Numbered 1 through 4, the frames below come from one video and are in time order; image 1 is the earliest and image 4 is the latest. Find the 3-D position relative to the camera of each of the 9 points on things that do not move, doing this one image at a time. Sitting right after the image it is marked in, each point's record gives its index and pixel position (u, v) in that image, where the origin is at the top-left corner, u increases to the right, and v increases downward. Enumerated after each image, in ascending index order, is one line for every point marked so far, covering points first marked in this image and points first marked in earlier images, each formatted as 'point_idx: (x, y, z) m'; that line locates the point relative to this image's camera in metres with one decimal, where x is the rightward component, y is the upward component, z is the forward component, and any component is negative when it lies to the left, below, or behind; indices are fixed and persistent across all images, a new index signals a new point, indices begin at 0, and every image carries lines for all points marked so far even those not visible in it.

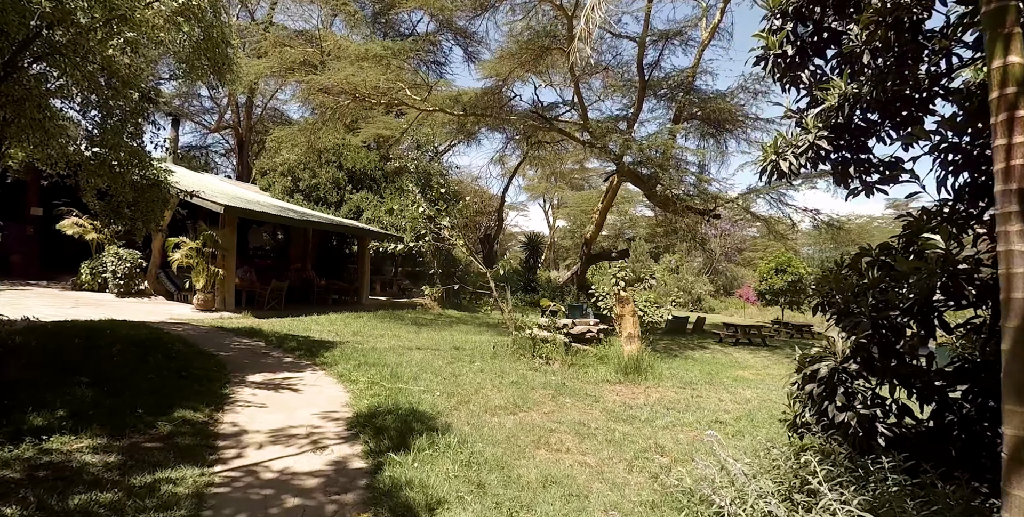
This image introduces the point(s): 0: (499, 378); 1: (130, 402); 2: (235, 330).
0: (-0.2, -1.3, +6.7) m
1: (-2.8, -1.1, +4.3) m
2: (-4.3, -1.1, +9.3) m
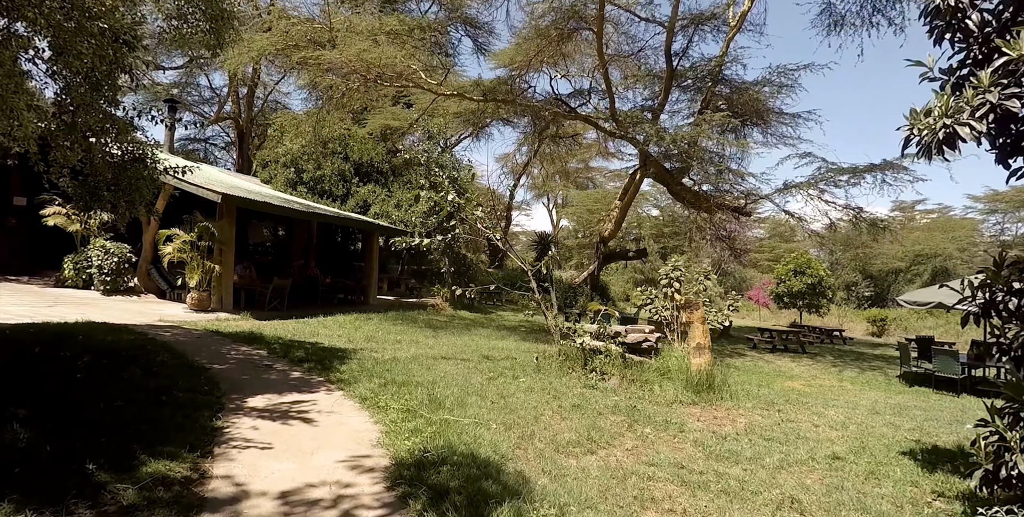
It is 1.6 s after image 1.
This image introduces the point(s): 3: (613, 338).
0: (+0.4, -1.3, +5.4) m
1: (-2.2, -1.0, +3.1) m
2: (-3.7, -1.0, +8.0) m
3: (+1.2, -0.9, +7.2) m
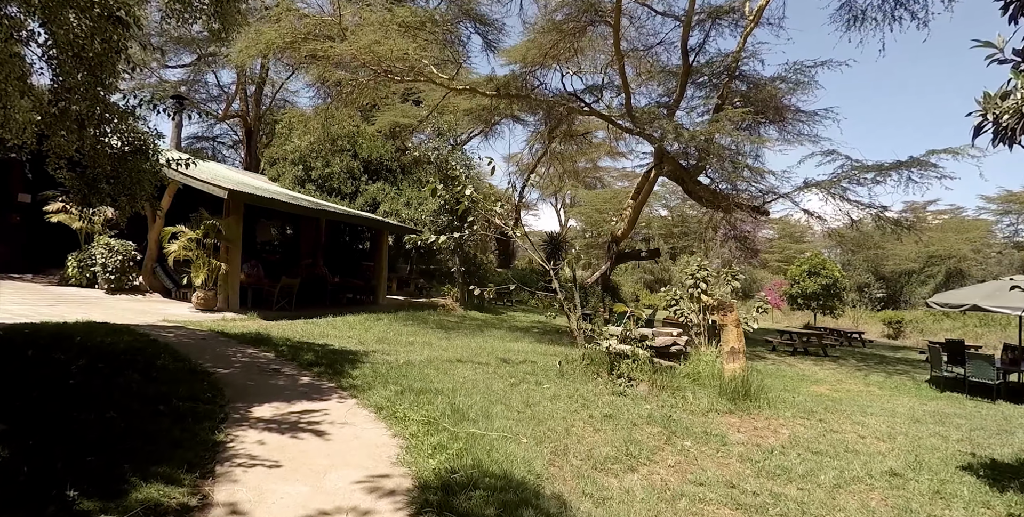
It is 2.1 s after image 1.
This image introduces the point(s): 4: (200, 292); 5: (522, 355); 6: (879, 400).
0: (+0.6, -1.3, +5.0) m
1: (-2.0, -1.0, +2.7) m
2: (-3.5, -1.0, +7.7) m
3: (+1.4, -0.9, +6.8) m
4: (-5.8, -0.6, +11.1) m
5: (+0.1, -1.4, +8.5) m
6: (+5.8, -2.2, +9.5) m
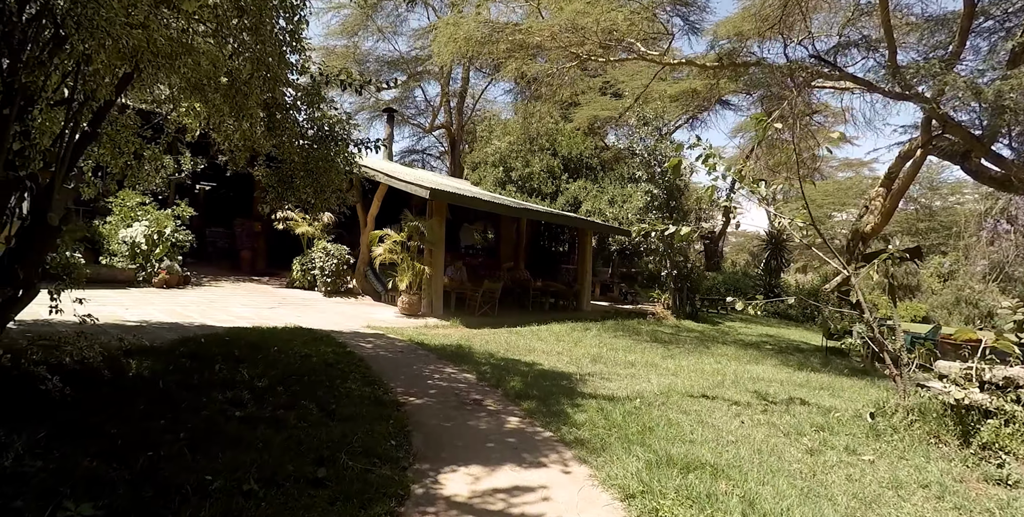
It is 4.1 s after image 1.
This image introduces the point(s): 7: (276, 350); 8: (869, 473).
0: (+2.2, -1.3, +3.0) m
1: (-1.0, -1.0, +1.6) m
2: (-0.8, -1.0, +6.7) m
3: (+3.5, -0.9, +4.3) m
4: (-1.9, -0.7, +10.7) m
5: (+2.9, -1.4, +6.4) m
6: (+8.6, -2.2, +5.6) m
7: (-2.2, -0.8, +5.5) m
8: (+2.1, -1.2, +3.5) m
